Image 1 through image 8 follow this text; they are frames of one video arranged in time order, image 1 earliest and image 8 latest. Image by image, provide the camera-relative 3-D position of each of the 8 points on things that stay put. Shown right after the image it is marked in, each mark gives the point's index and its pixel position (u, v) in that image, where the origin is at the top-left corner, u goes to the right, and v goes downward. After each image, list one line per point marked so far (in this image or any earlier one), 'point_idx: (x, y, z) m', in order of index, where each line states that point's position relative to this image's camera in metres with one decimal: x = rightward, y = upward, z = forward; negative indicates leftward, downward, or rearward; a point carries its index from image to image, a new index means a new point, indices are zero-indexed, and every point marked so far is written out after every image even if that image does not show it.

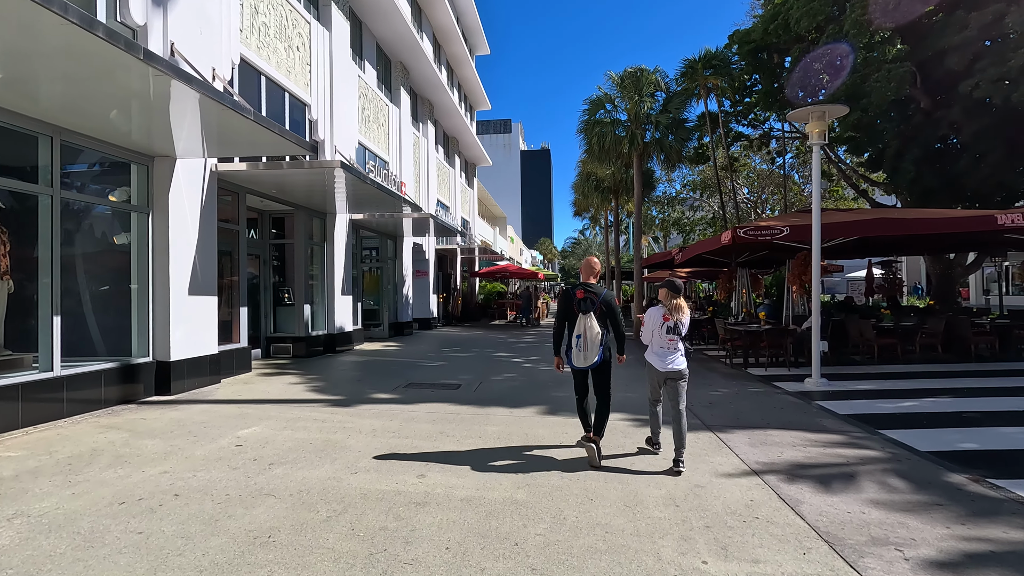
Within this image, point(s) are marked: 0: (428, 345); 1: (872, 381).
0: (-2.5, -1.7, +15.8) m
1: (+6.3, -1.6, +9.3) m
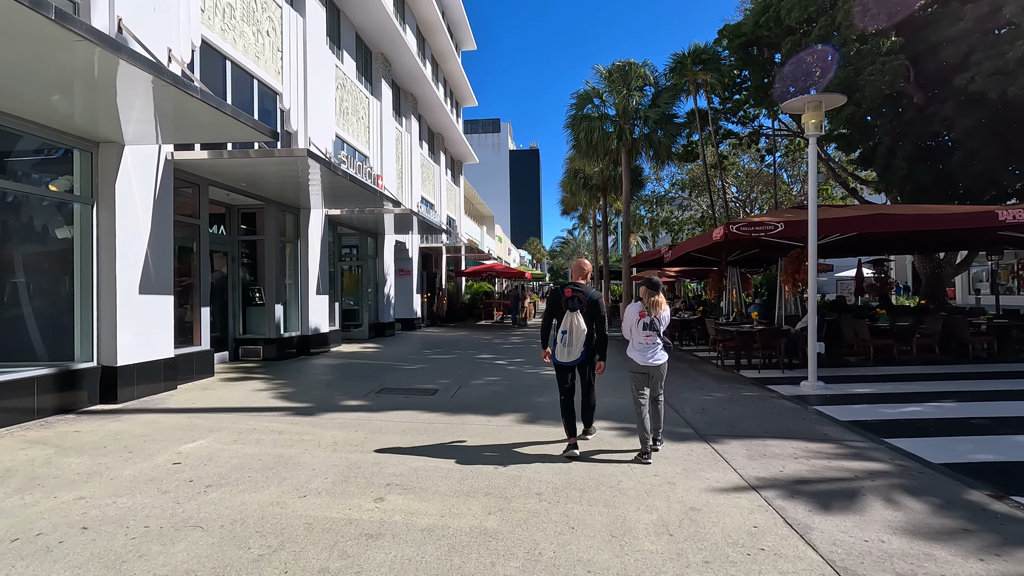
0: (-2.9, -1.7, +15.2) m
1: (+5.9, -1.6, +8.9) m
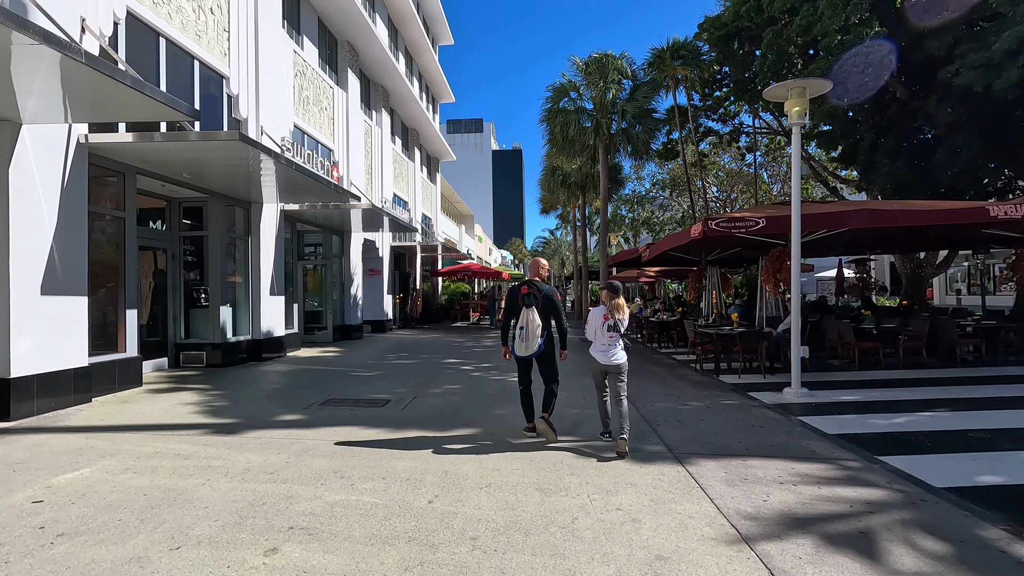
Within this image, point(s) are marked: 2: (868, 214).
0: (-3.7, -1.7, +14.4) m
1: (+5.4, -1.6, +8.3) m
2: (+6.0, +1.3, +9.0) m
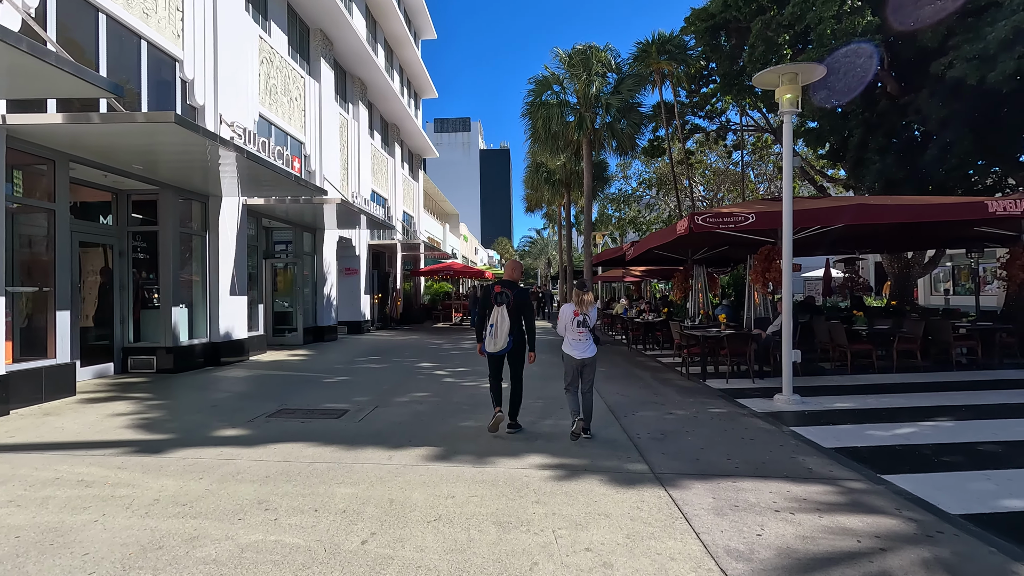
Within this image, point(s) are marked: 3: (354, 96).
0: (-4.3, -1.7, +13.7) m
1: (+5.0, -1.6, +7.8) m
2: (+5.6, +1.3, +8.6) m
3: (-5.8, +7.1, +19.7) m
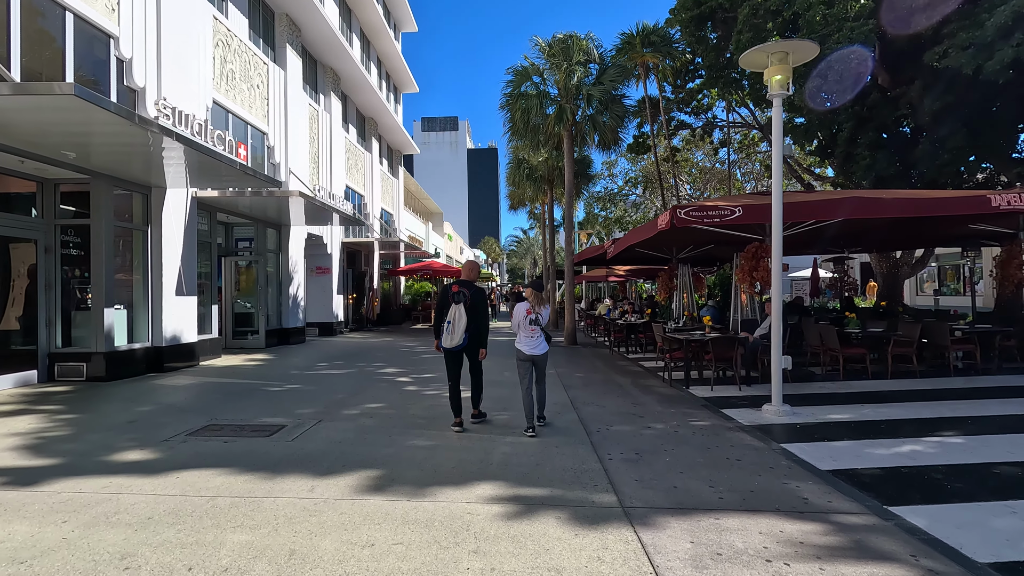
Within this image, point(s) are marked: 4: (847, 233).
0: (-4.9, -1.6, +12.8) m
1: (+4.5, -1.6, +7.2) m
2: (+5.1, +1.3, +7.9) m
3: (-6.5, +7.1, +18.8) m
4: (+7.3, +1.2, +11.6) m
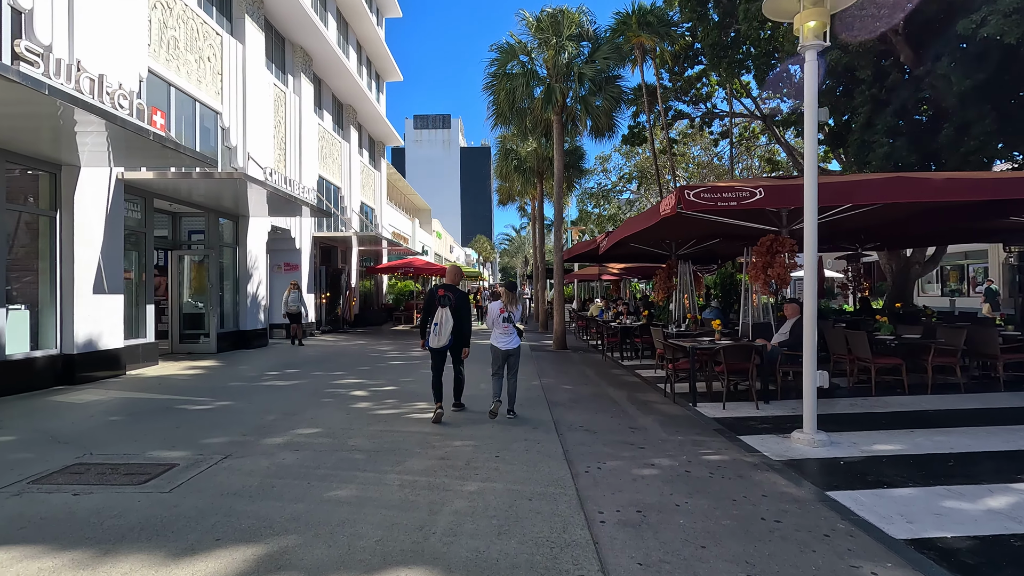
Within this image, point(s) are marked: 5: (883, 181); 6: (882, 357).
0: (-5.3, -1.6, +11.3) m
1: (+4.1, -1.6, +5.8) m
2: (+4.7, +1.3, +6.5) m
3: (-7.0, +7.1, +17.3) m
4: (+6.9, +1.2, +10.2) m
5: (+4.5, +1.3, +6.6) m
6: (+5.4, -1.0, +7.9) m
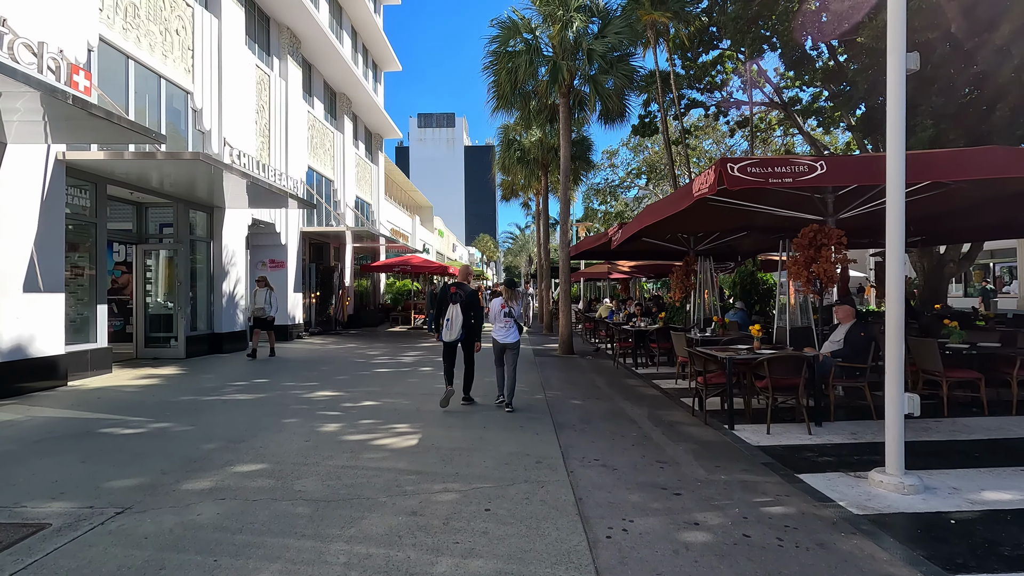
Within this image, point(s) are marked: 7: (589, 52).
0: (-5.3, -1.6, +10.1) m
1: (+4.1, -1.6, +4.5) m
2: (+4.7, +1.3, +5.2) m
3: (-6.9, +7.2, +16.1) m
4: (+6.9, +1.2, +8.9) m
5: (+4.5, +1.3, +5.3) m
6: (+5.4, -1.0, +6.5) m
7: (+1.9, +5.6, +12.9) m
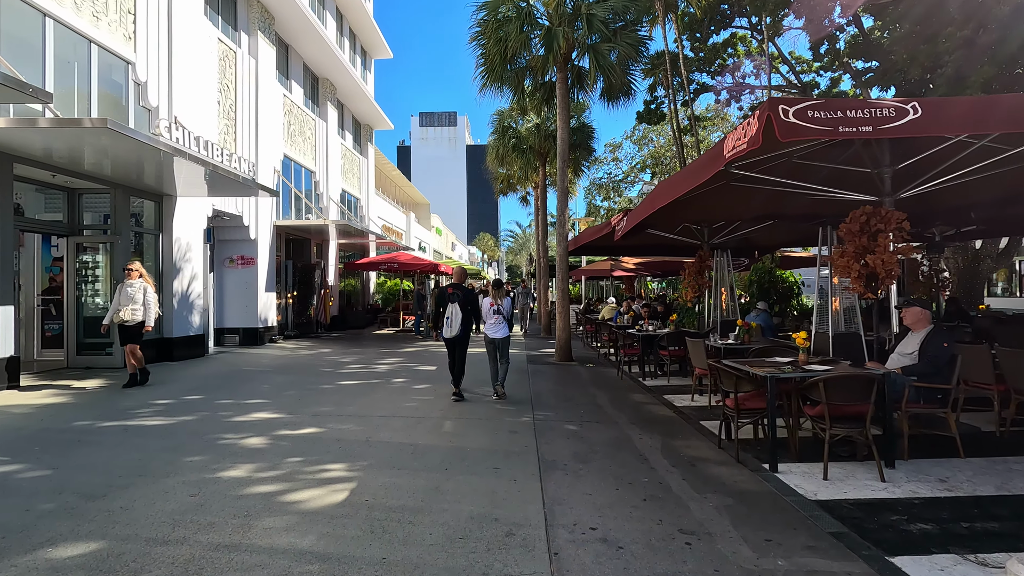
0: (-5.5, -1.5, +8.6) m
1: (+3.8, -1.5, +3.0) m
2: (+4.5, +1.3, +3.7) m
3: (-7.1, +7.2, +14.6) m
4: (+6.6, +1.2, +7.3) m
5: (+4.3, +1.3, +3.7) m
6: (+5.2, -1.0, +5.0) m
7: (+1.7, +5.7, +11.4) m
